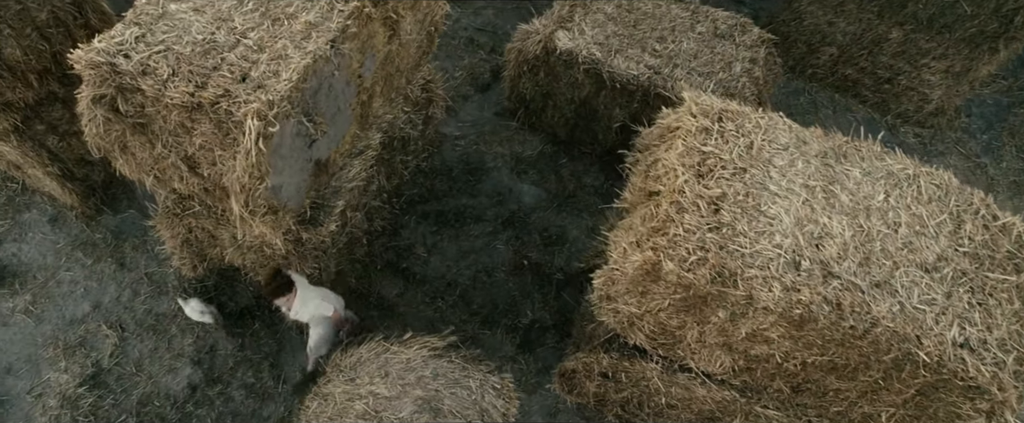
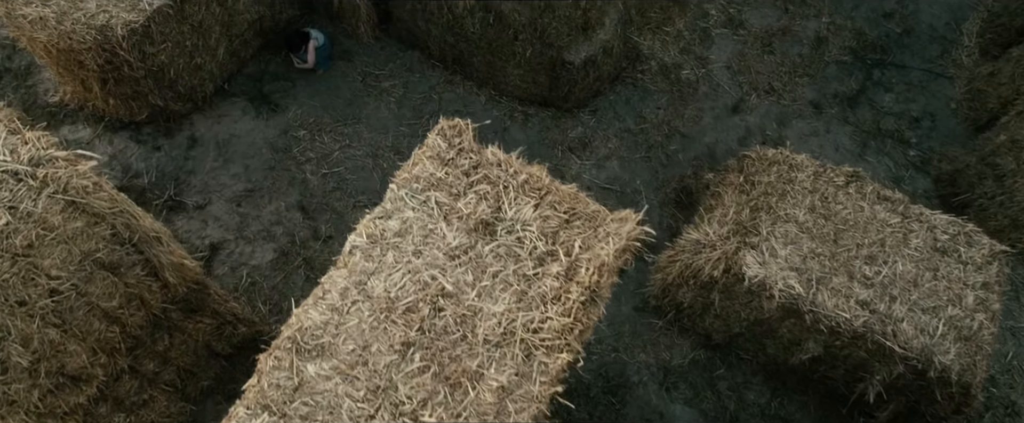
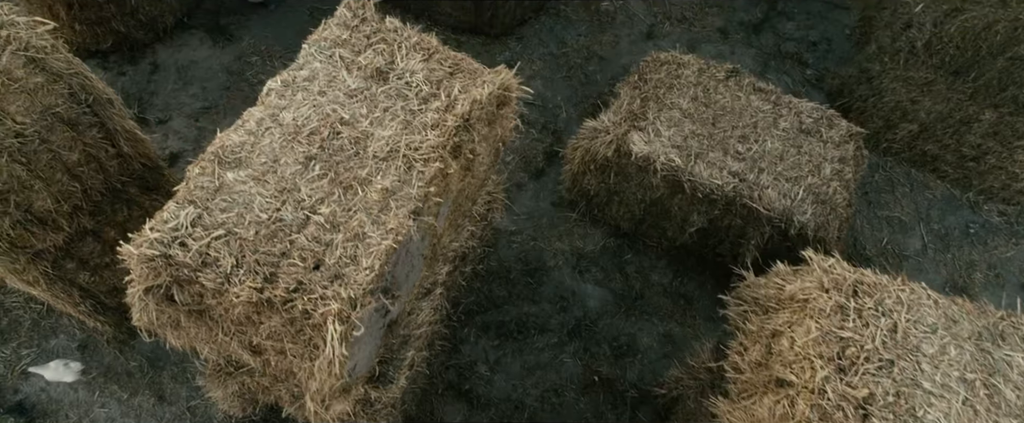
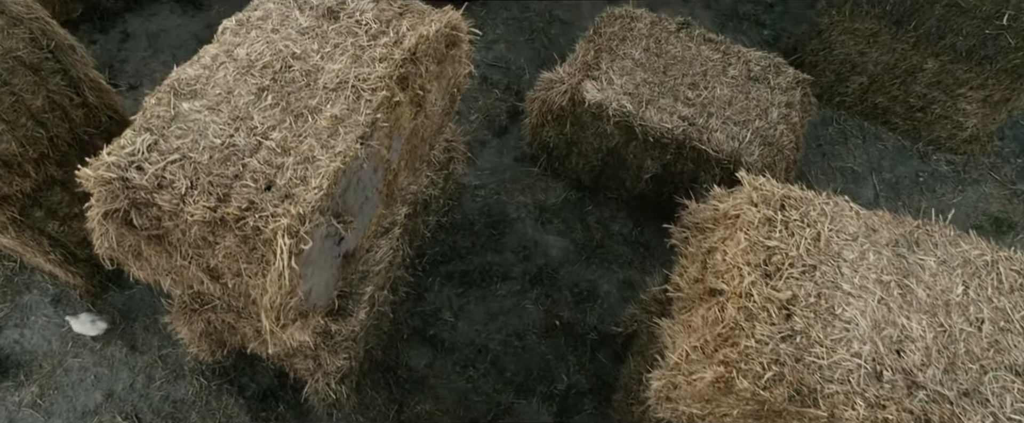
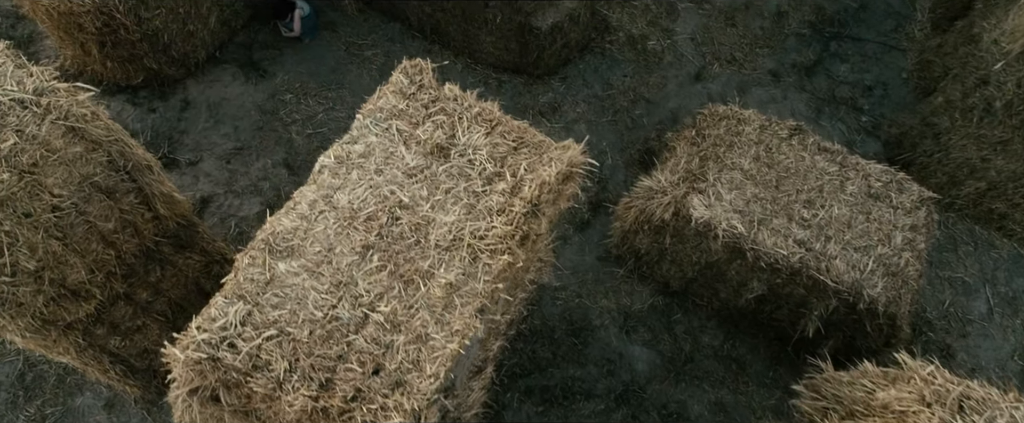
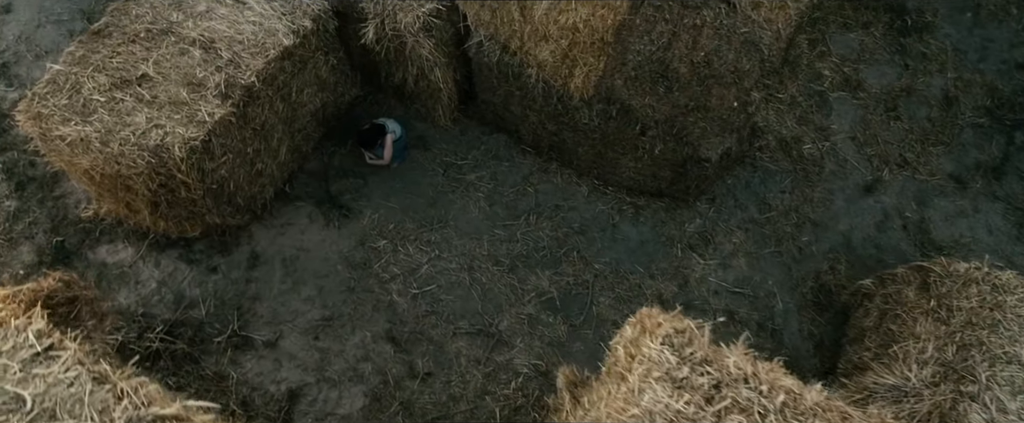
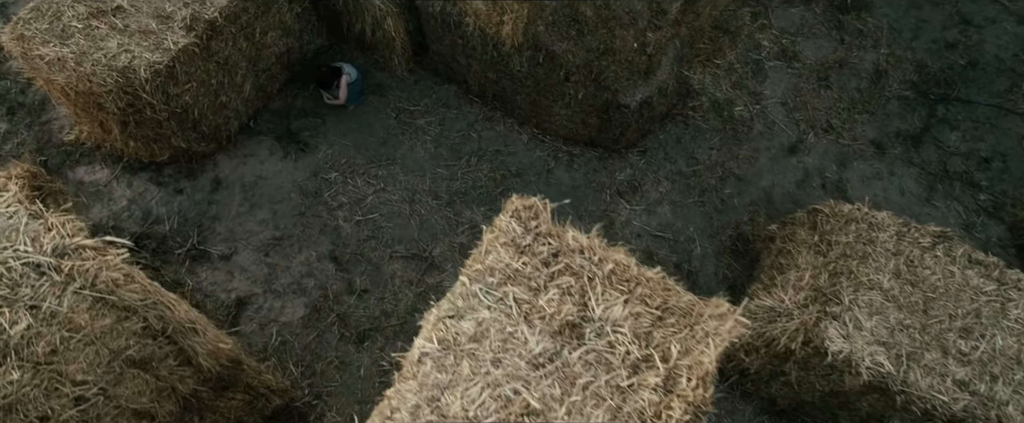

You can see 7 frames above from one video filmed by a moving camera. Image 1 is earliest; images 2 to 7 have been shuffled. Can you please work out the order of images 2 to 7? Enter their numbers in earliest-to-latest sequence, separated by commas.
4, 3, 5, 2, 7, 6
